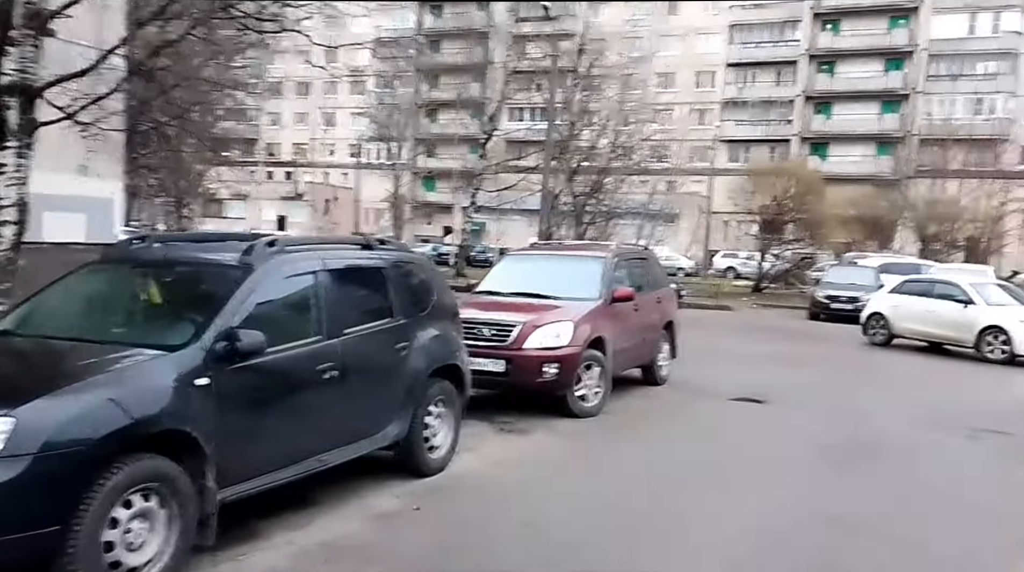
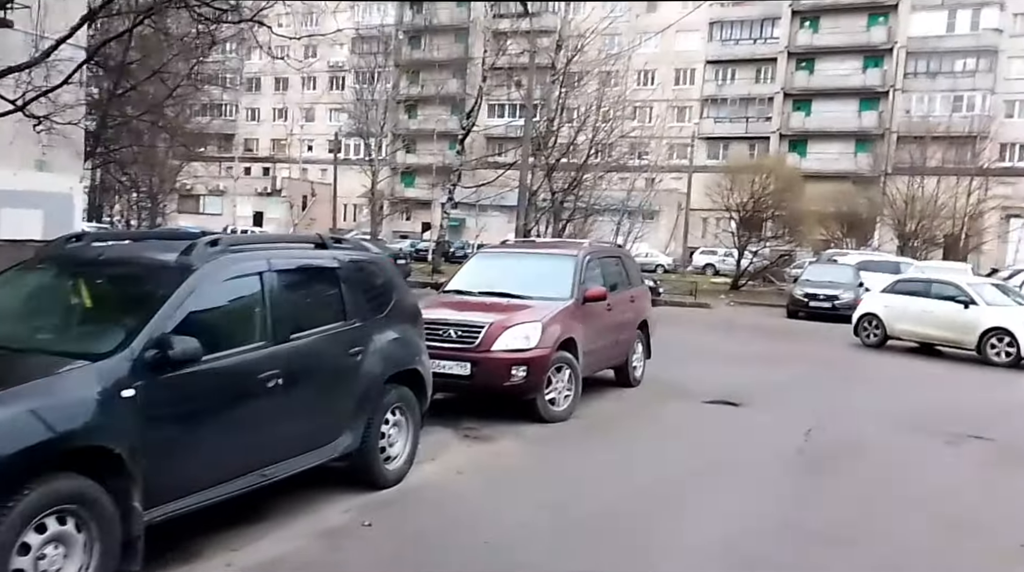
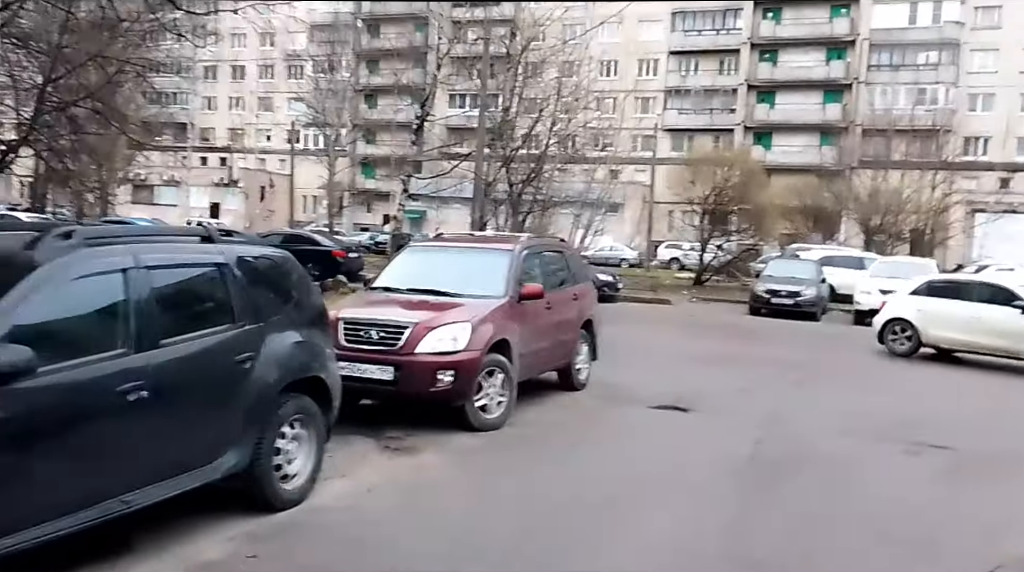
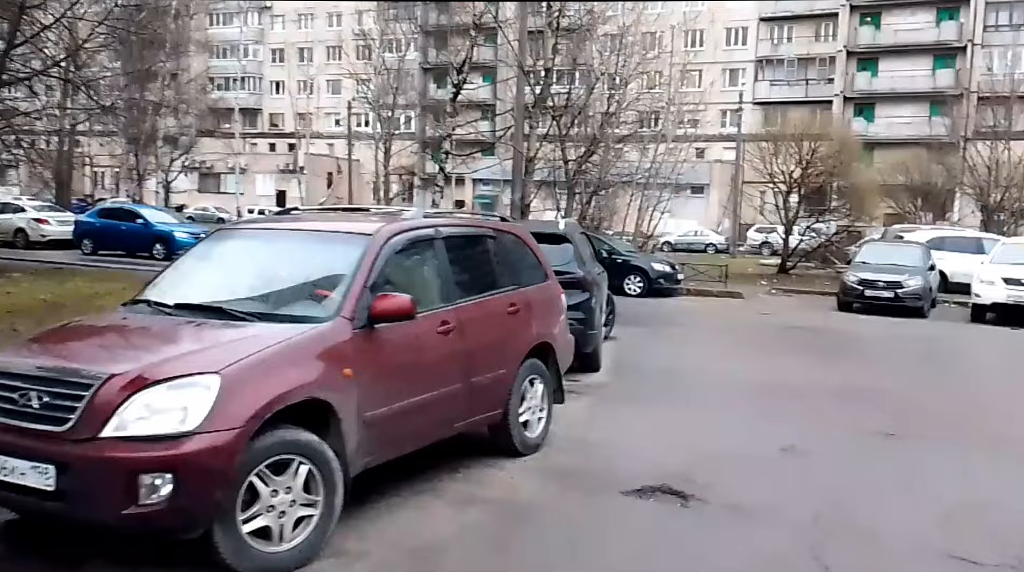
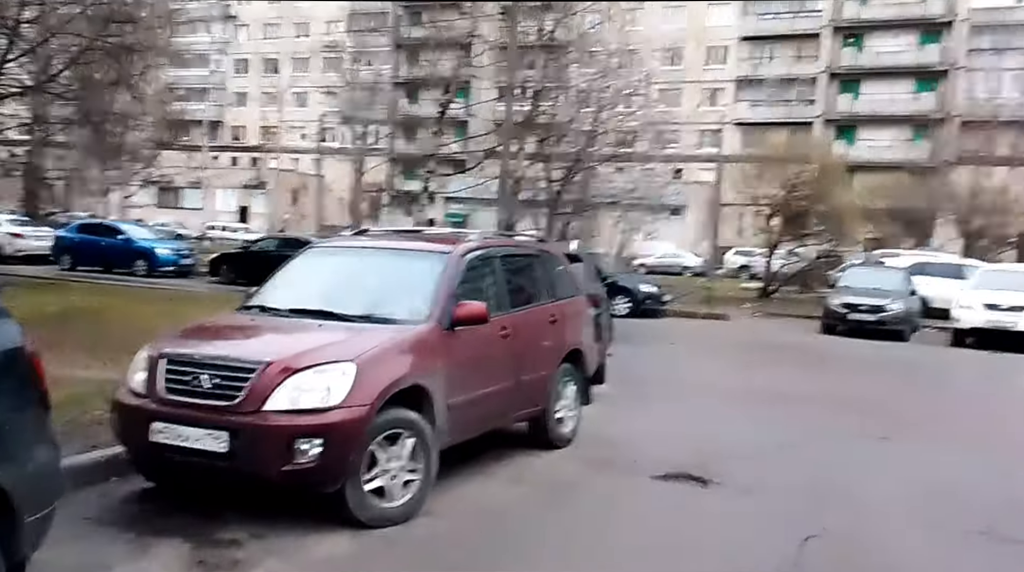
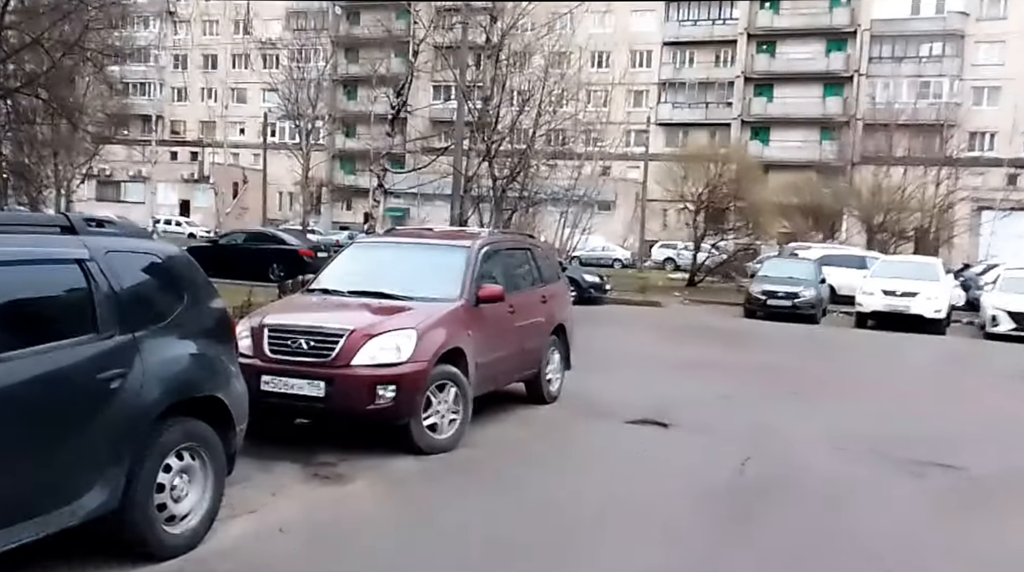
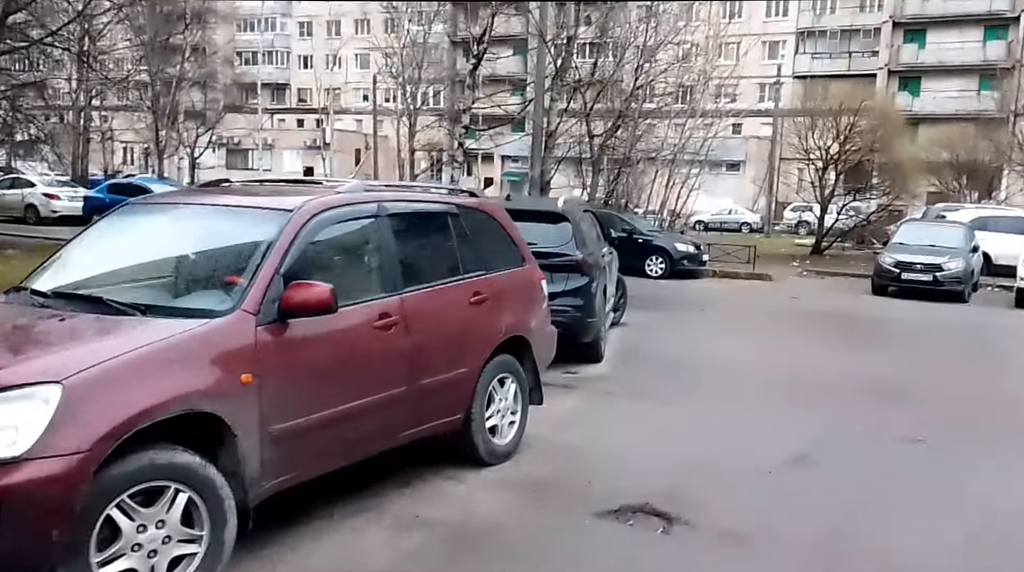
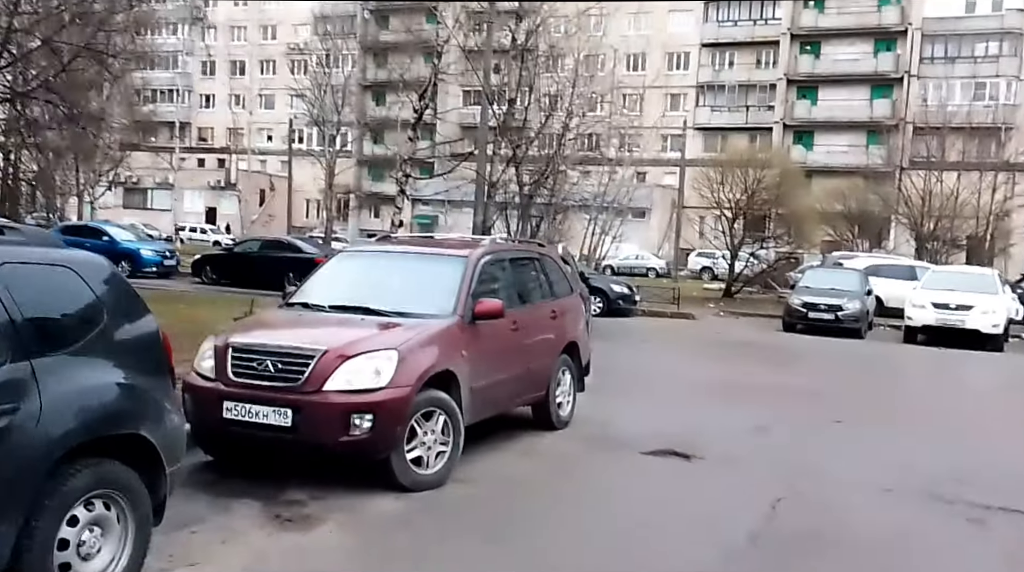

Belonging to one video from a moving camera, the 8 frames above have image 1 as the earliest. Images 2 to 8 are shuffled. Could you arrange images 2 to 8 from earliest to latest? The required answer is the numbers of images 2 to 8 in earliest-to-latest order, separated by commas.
2, 3, 6, 8, 5, 4, 7
